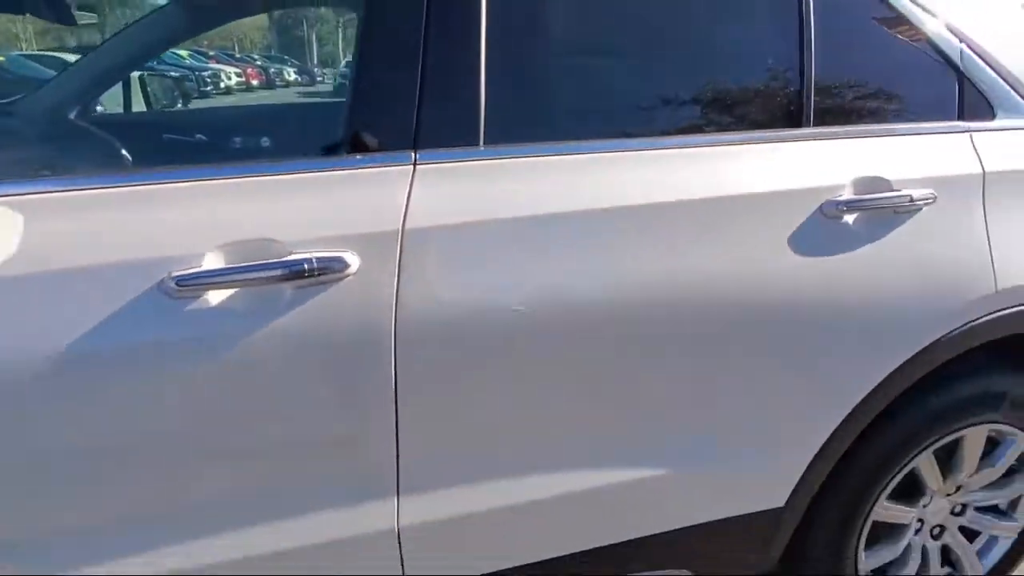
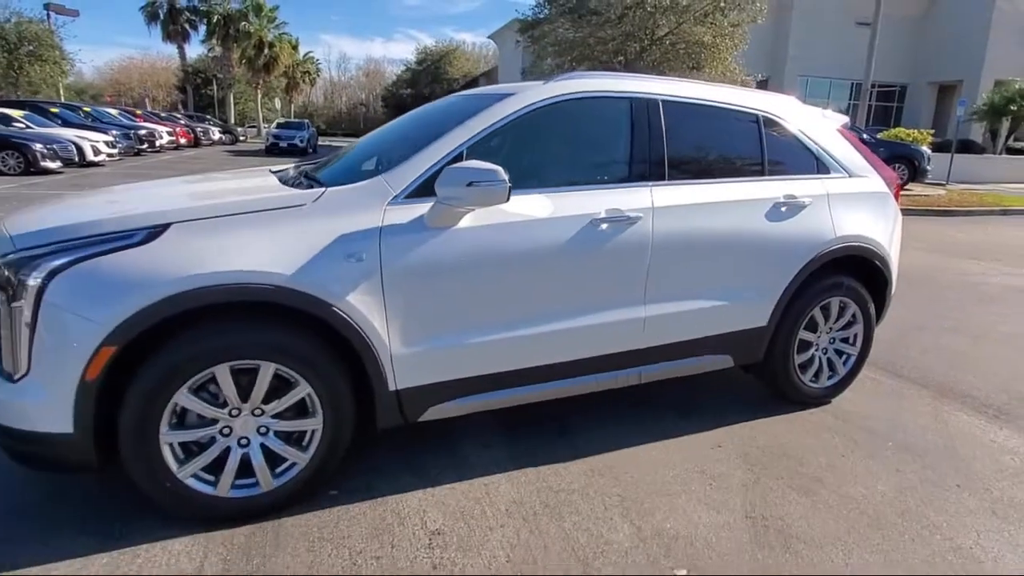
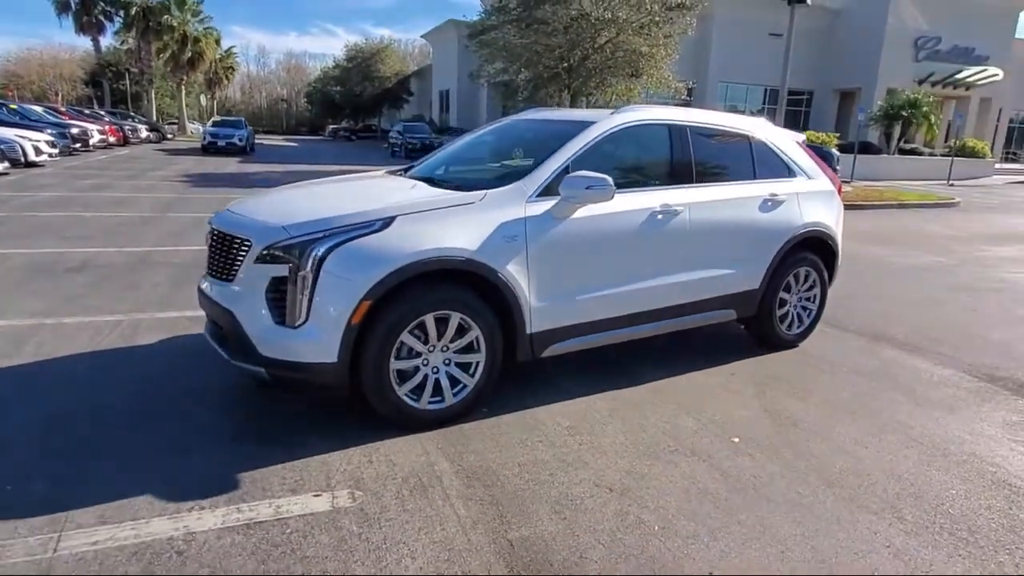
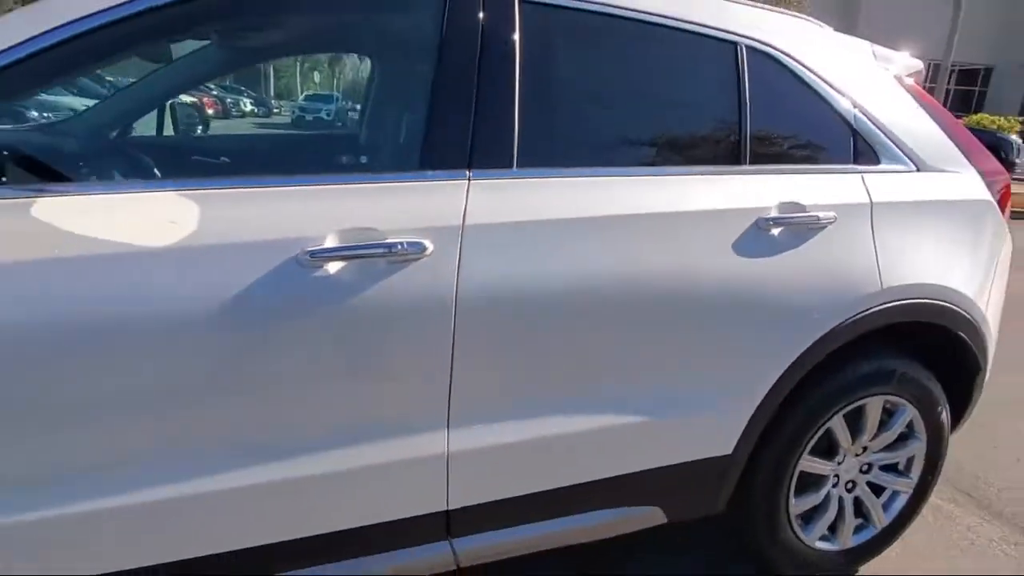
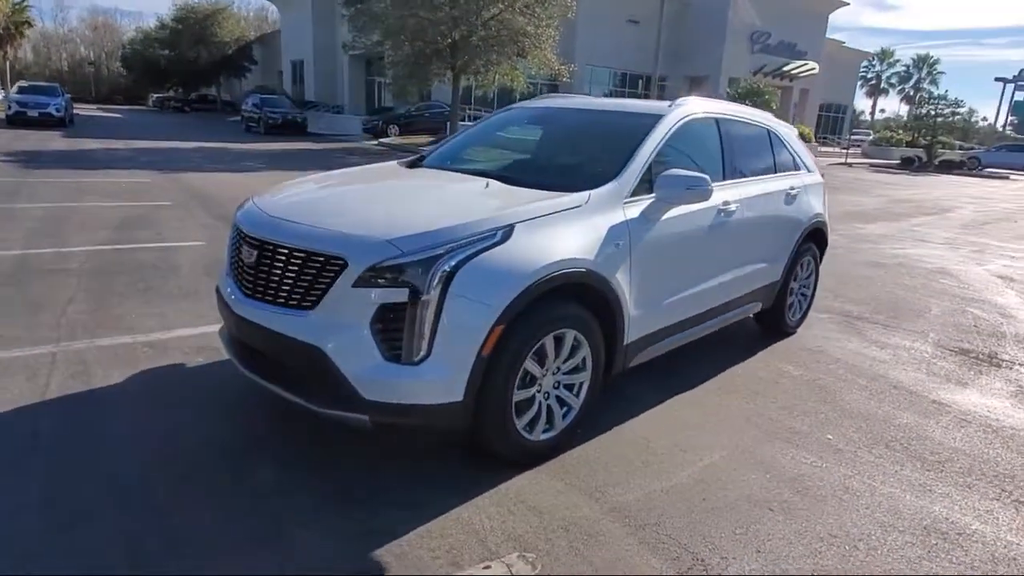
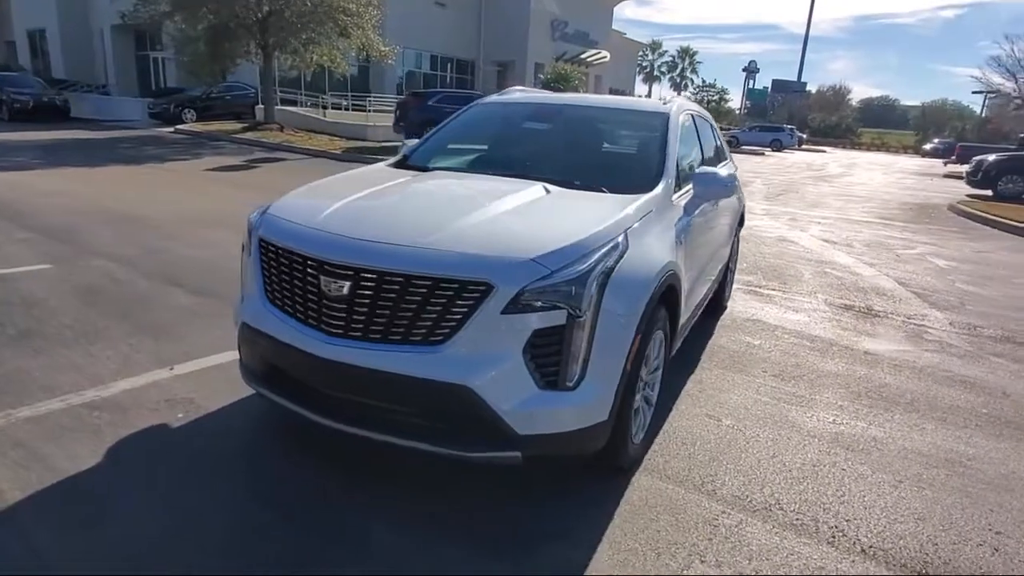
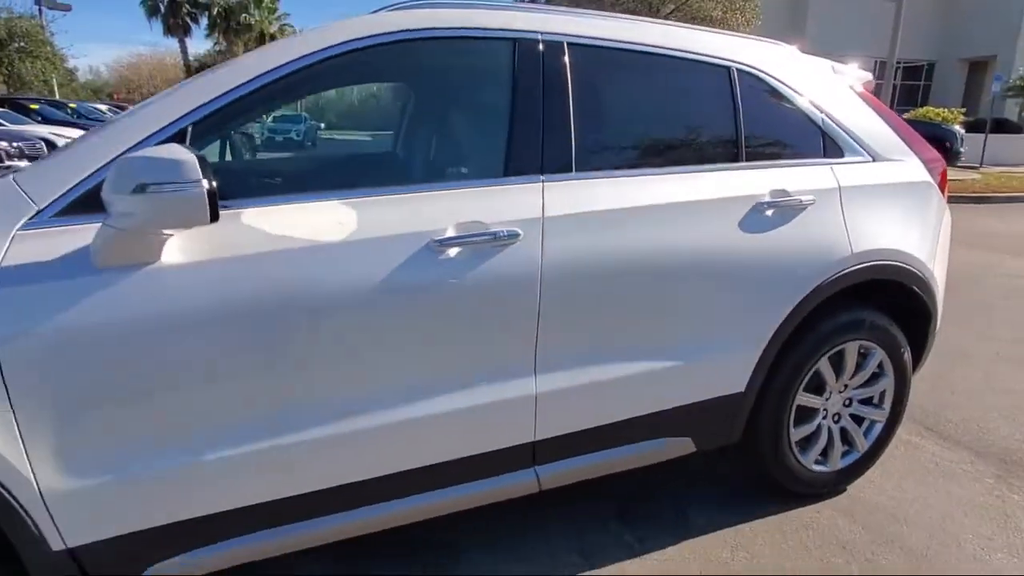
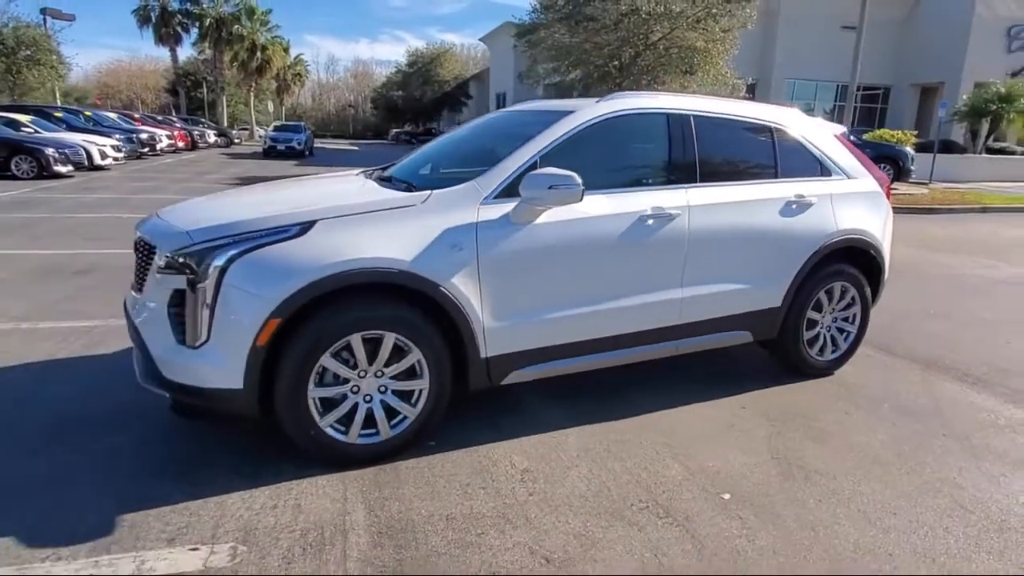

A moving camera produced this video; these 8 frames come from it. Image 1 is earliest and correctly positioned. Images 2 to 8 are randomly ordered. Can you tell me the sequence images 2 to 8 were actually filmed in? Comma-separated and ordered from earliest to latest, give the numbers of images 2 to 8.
4, 7, 2, 8, 3, 5, 6
